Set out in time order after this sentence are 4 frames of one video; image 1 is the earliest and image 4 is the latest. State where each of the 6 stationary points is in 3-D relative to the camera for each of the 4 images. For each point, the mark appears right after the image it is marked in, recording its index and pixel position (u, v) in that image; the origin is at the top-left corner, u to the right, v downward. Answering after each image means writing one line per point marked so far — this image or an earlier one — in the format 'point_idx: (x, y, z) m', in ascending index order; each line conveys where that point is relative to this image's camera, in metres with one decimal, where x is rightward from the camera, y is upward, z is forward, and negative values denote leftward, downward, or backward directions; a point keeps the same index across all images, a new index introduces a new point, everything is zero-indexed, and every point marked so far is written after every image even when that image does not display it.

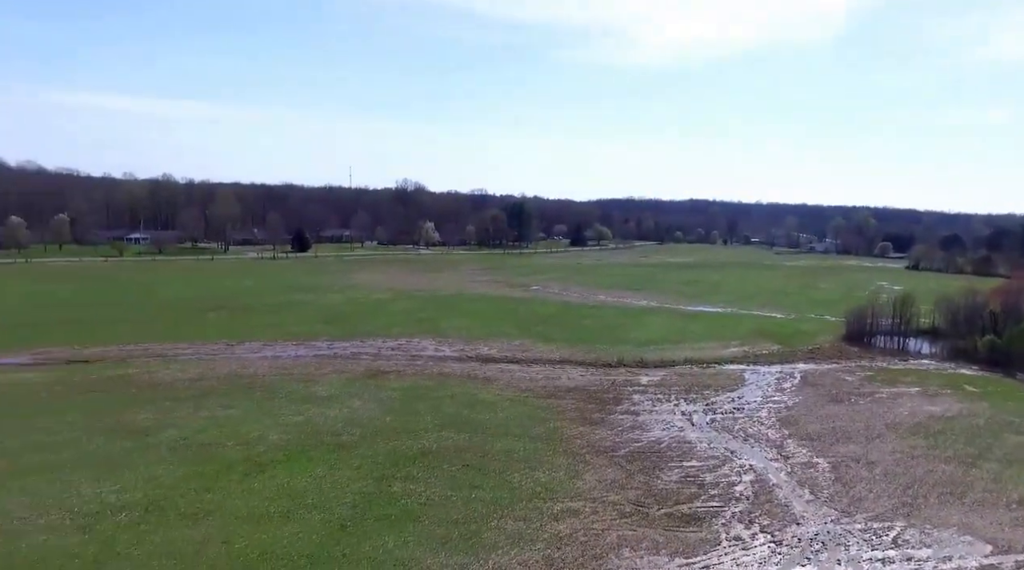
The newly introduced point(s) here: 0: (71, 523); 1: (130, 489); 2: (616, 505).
0: (-8.9, -4.7, +15.7) m
1: (-8.6, -4.6, +17.6) m
2: (+2.6, -5.5, +19.5) m
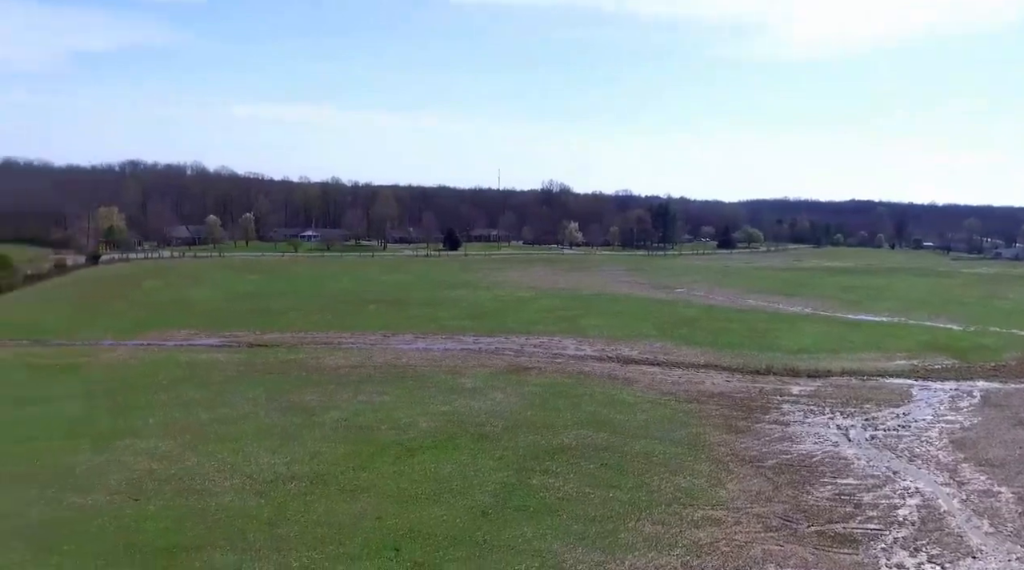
0: (-5.9, -4.6, +17.6) m
1: (-5.3, -4.4, +19.5) m
2: (+6.0, -5.6, +19.3) m
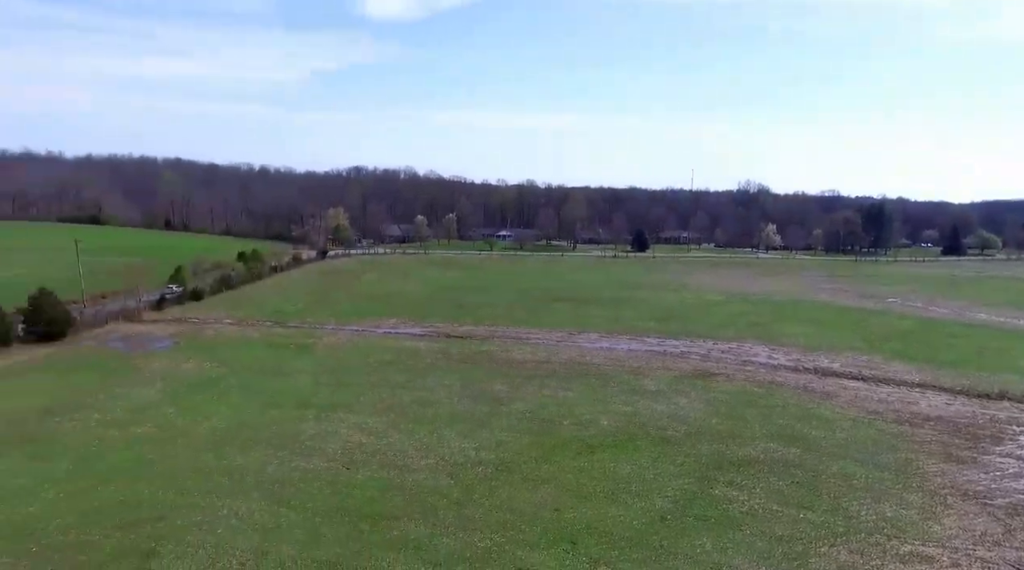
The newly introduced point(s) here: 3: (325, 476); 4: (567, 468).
0: (-1.7, -4.4, +19.0) m
1: (-0.7, -4.3, +20.7) m
2: (+10.3, -5.9, +17.8) m
3: (-4.2, -4.3, +17.7) m
4: (+1.4, -4.6, +20.0) m
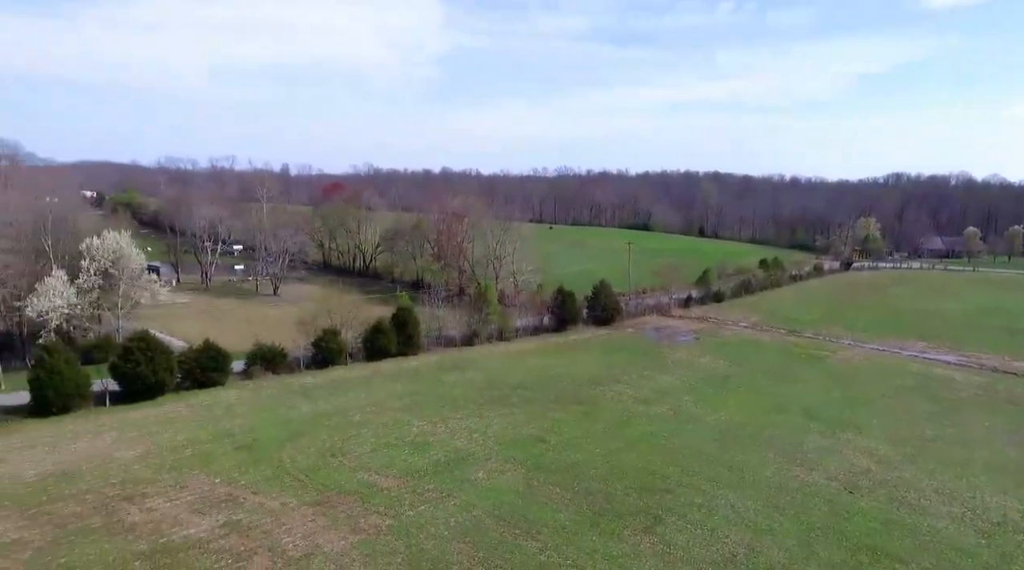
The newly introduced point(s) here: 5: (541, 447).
0: (+9.6, -5.0, +16.9) m
1: (+11.4, -5.0, +17.6) m
2: (+18.4, -7.4, +8.9) m
3: (+6.9, -4.6, +17.3) m
4: (+12.7, -5.4, +15.8) m
5: (+0.6, -3.9, +18.7) m
